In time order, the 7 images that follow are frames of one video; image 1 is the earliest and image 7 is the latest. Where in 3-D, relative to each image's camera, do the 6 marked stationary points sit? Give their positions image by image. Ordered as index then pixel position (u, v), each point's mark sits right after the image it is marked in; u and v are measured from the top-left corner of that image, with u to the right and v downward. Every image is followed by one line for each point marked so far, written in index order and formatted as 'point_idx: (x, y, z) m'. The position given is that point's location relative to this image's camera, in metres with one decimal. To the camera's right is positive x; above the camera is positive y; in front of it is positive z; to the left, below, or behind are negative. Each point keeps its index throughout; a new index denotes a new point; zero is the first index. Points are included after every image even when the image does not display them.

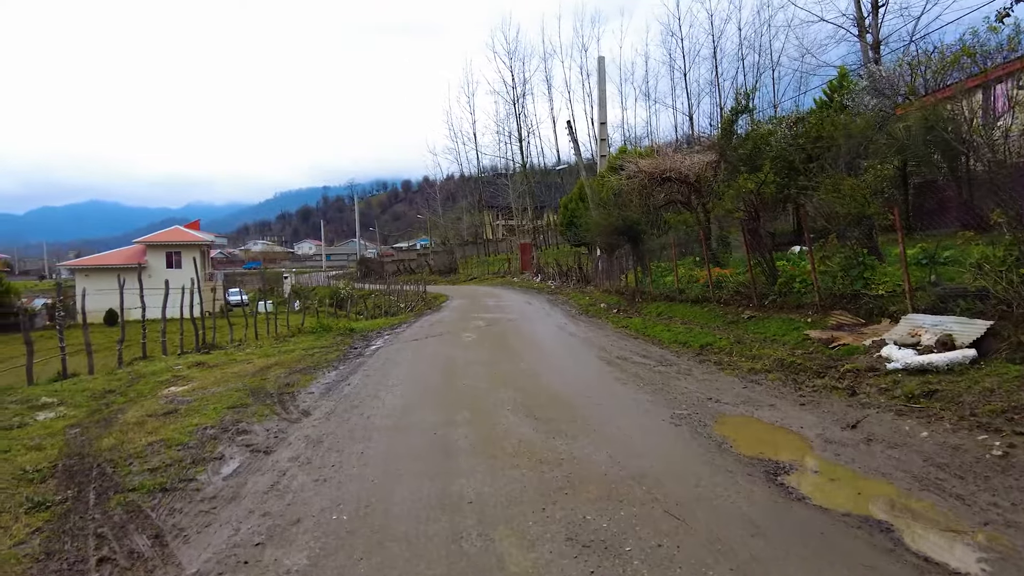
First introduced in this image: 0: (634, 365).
0: (+1.5, -1.0, +8.2) m
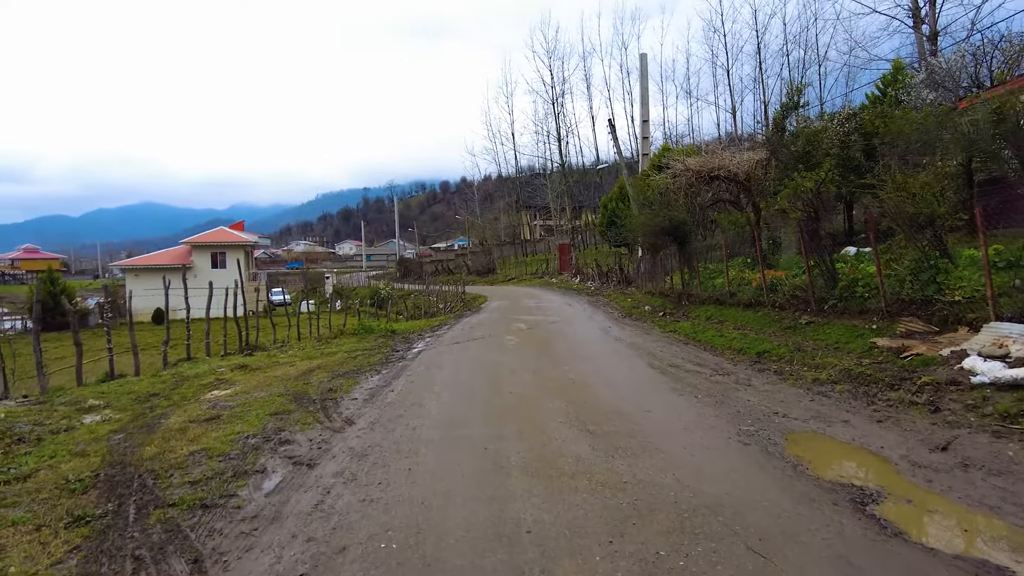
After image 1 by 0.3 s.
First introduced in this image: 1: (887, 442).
0: (+2.1, -1.0, +7.8) m
1: (+2.7, -1.1, +4.6) m
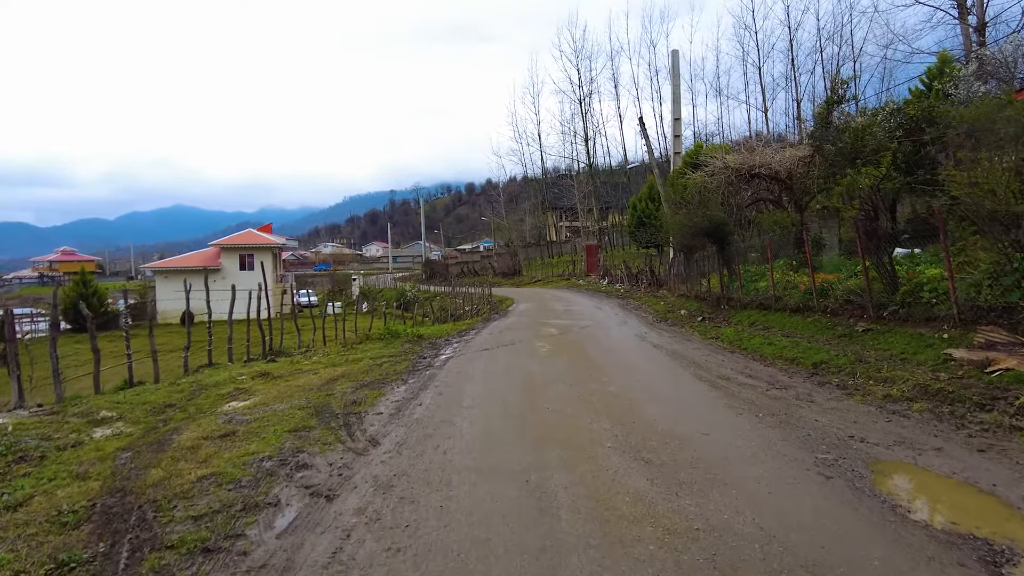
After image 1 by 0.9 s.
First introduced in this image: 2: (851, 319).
0: (+2.5, -1.1, +7.2) m
1: (+2.9, -1.1, +3.9) m
2: (+5.2, -0.5, +10.0) m
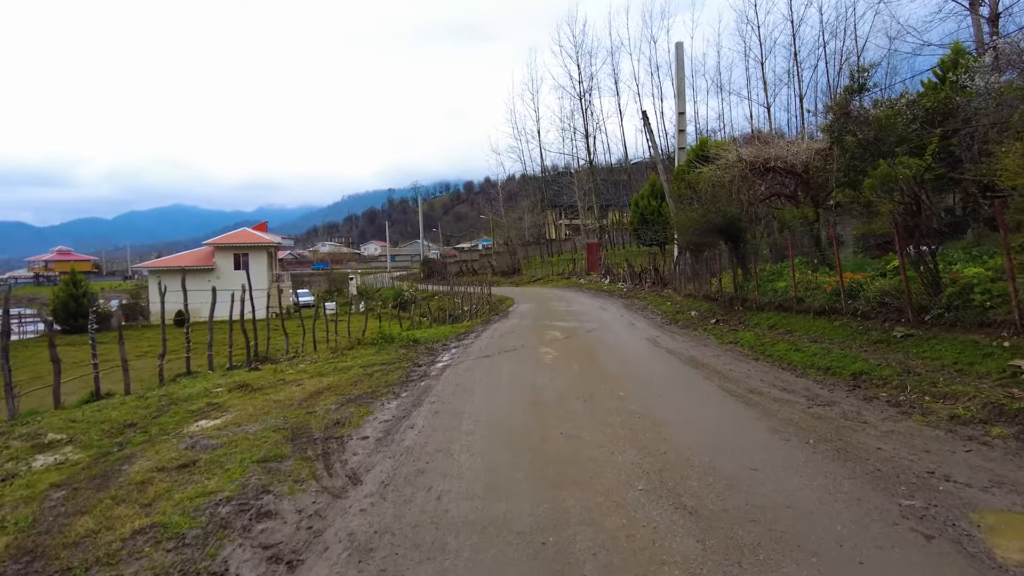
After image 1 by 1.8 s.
0: (+2.6, -1.1, +6.3) m
1: (+3.0, -1.2, +3.1) m
2: (+5.2, -0.5, +9.2) m
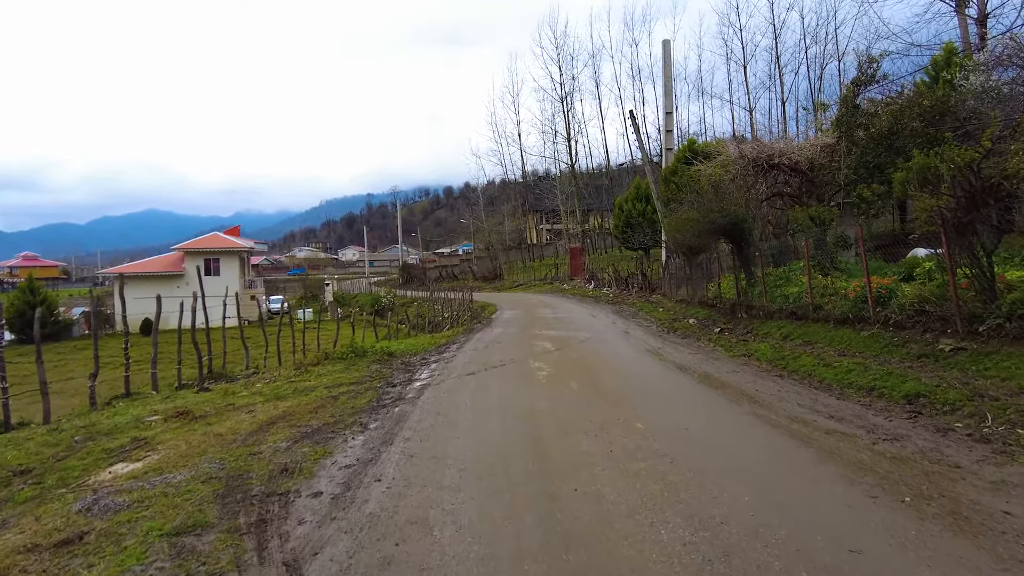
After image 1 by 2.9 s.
0: (+2.5, -1.2, +5.1) m
1: (+3.1, -1.2, +1.9) m
2: (+5.1, -0.6, +8.0) m
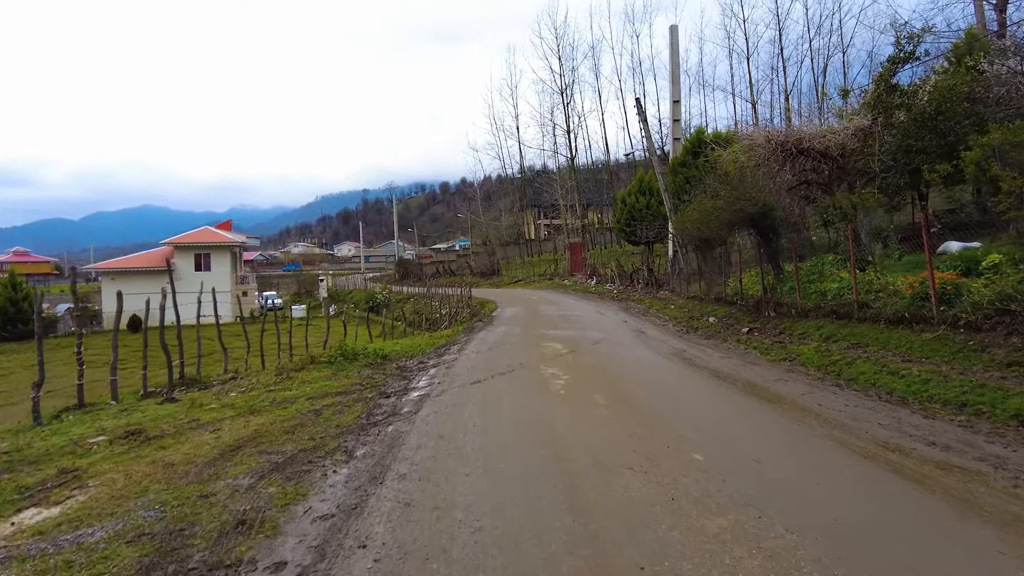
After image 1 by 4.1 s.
0: (+2.7, -1.2, +3.9) m
1: (+3.2, -1.2, +0.7) m
2: (+5.3, -0.5, +6.9) m
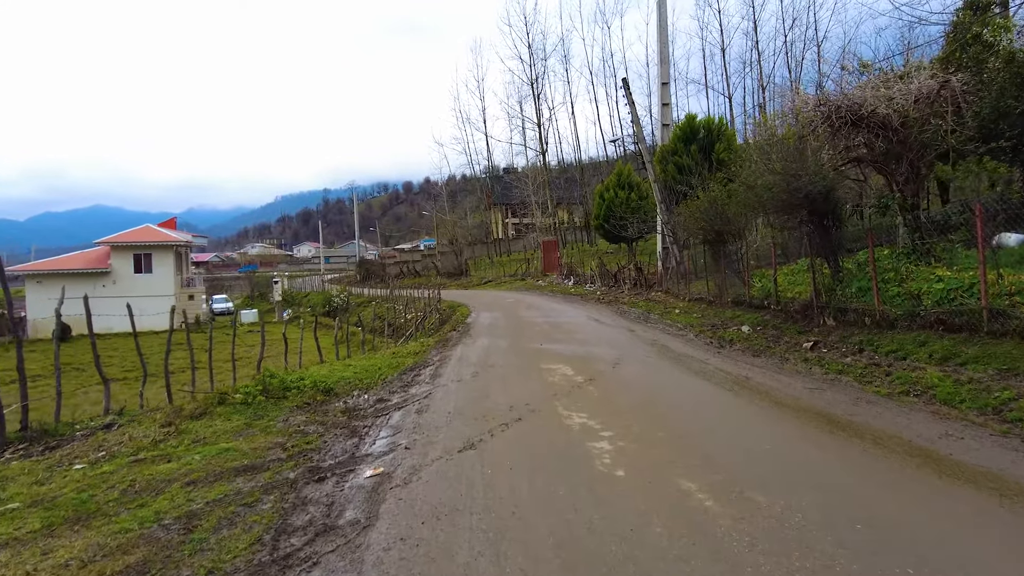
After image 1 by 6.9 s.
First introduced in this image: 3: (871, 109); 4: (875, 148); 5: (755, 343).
0: (+3.0, -1.2, +1.1) m
1: (+3.7, -1.2, -2.1) m
2: (+5.4, -0.5, +4.2) m
3: (+5.9, +3.0, +10.9) m
4: (+6.4, +2.5, +11.7) m
5: (+3.8, -0.9, +10.2) m
